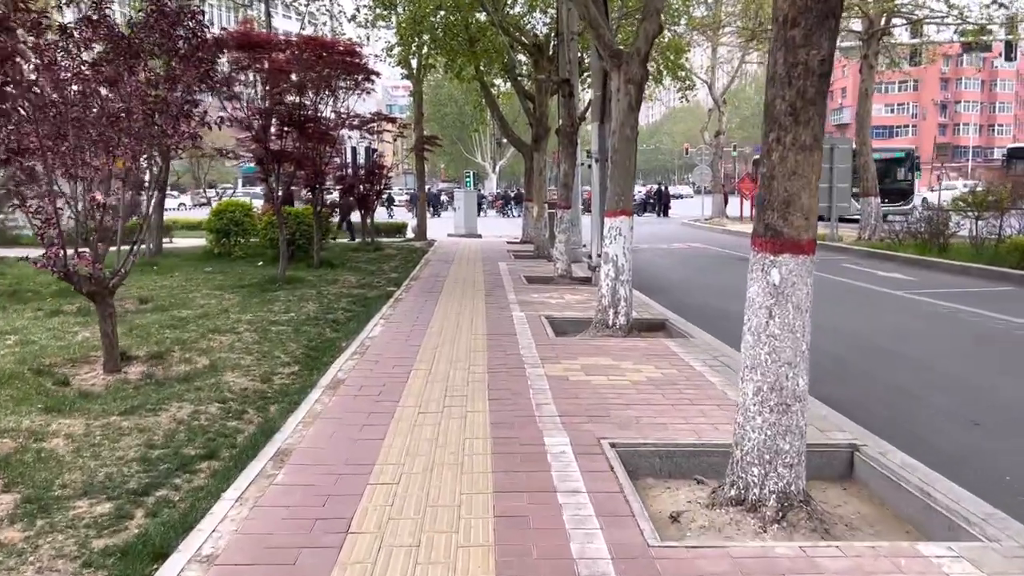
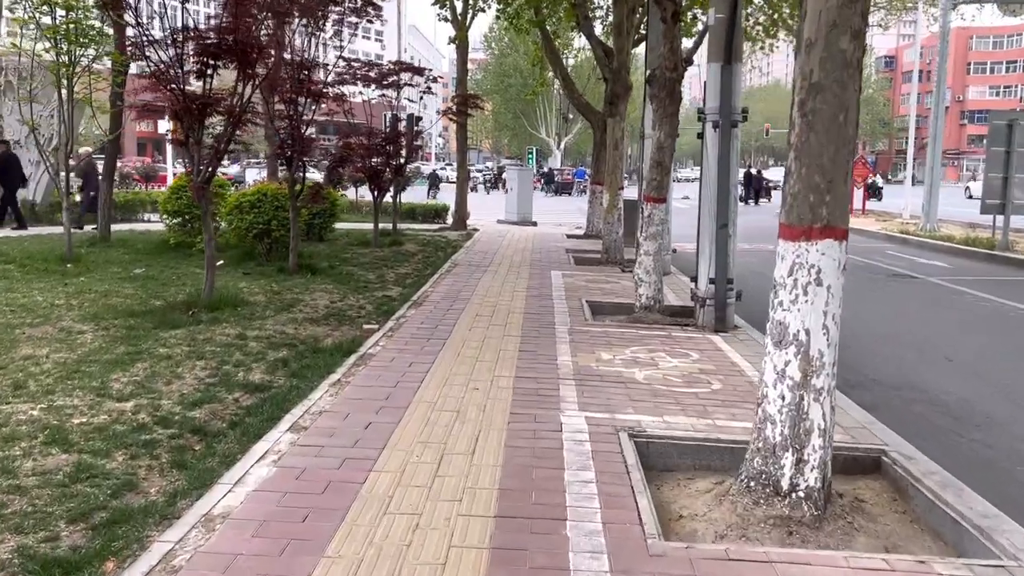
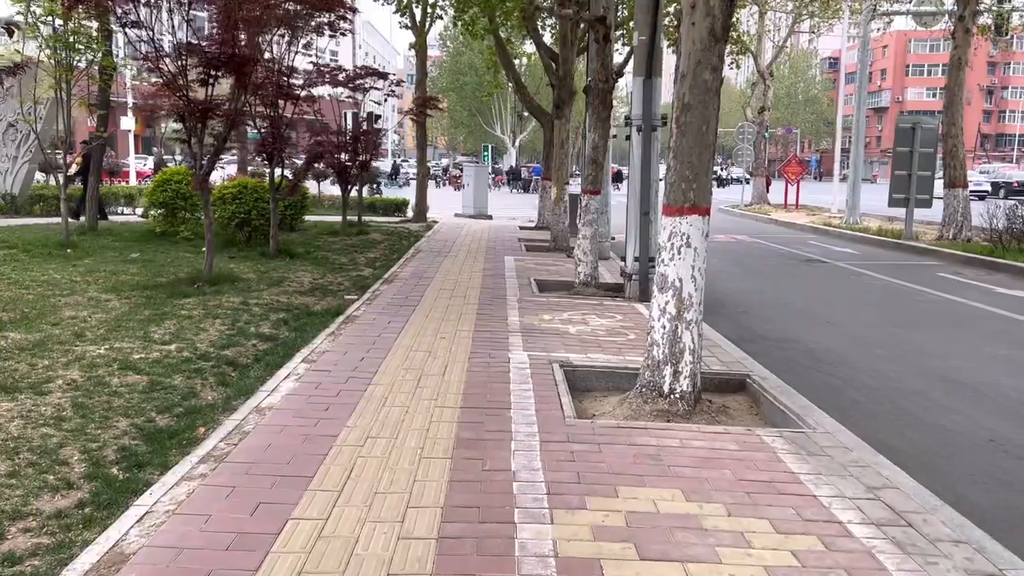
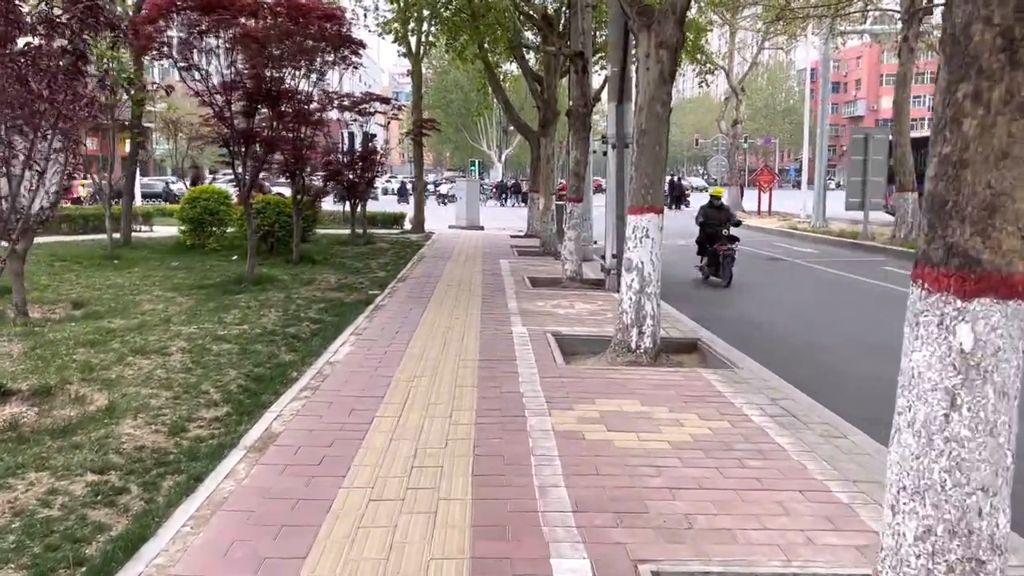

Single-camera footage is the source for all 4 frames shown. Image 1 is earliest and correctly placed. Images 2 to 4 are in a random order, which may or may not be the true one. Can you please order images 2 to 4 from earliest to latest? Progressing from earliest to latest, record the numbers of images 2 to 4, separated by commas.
4, 3, 2
